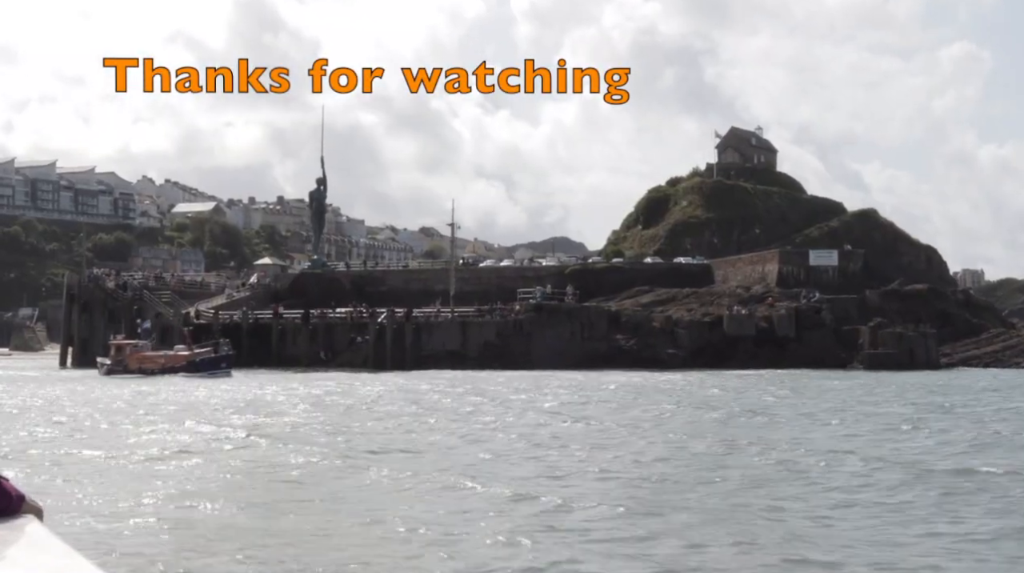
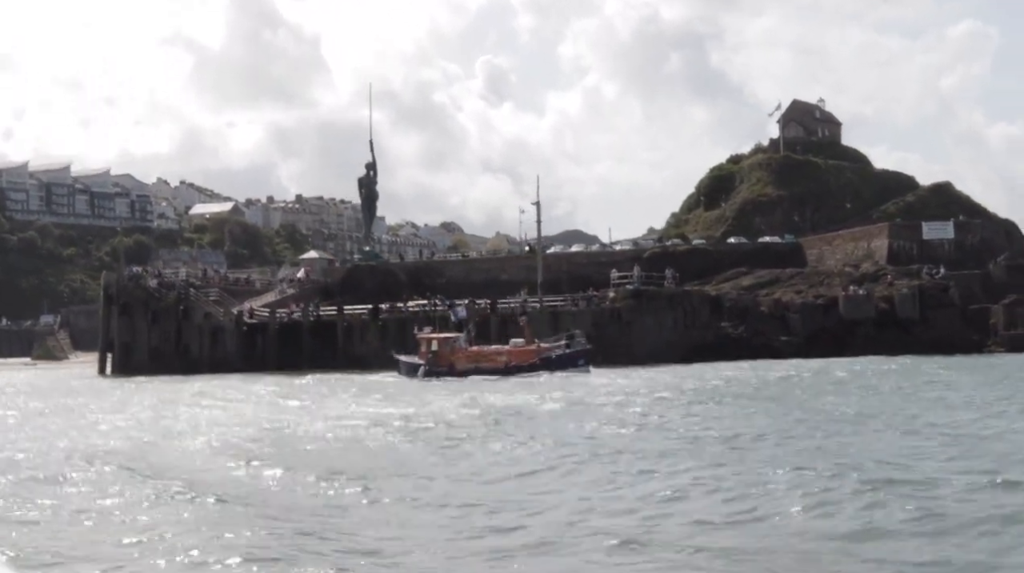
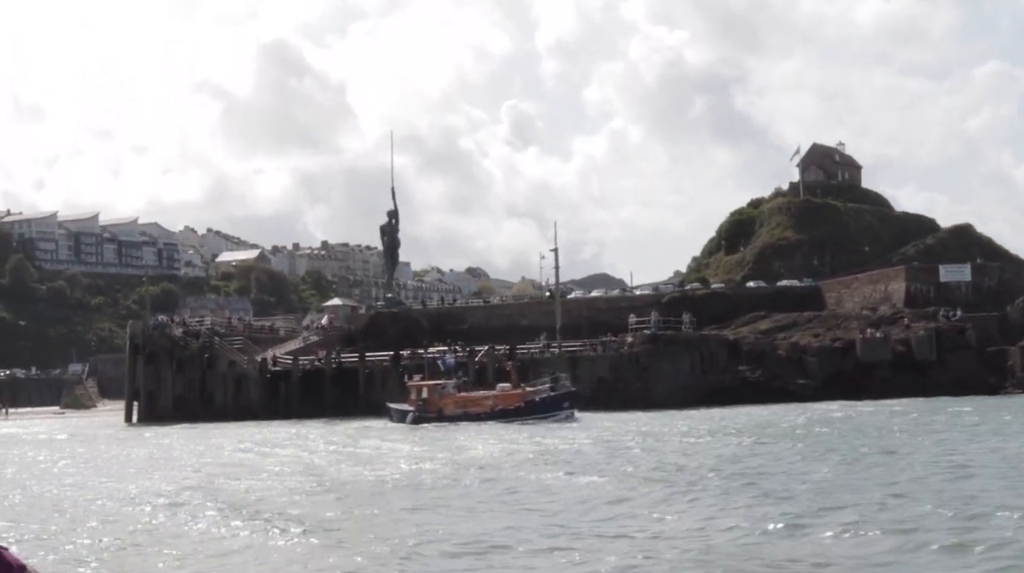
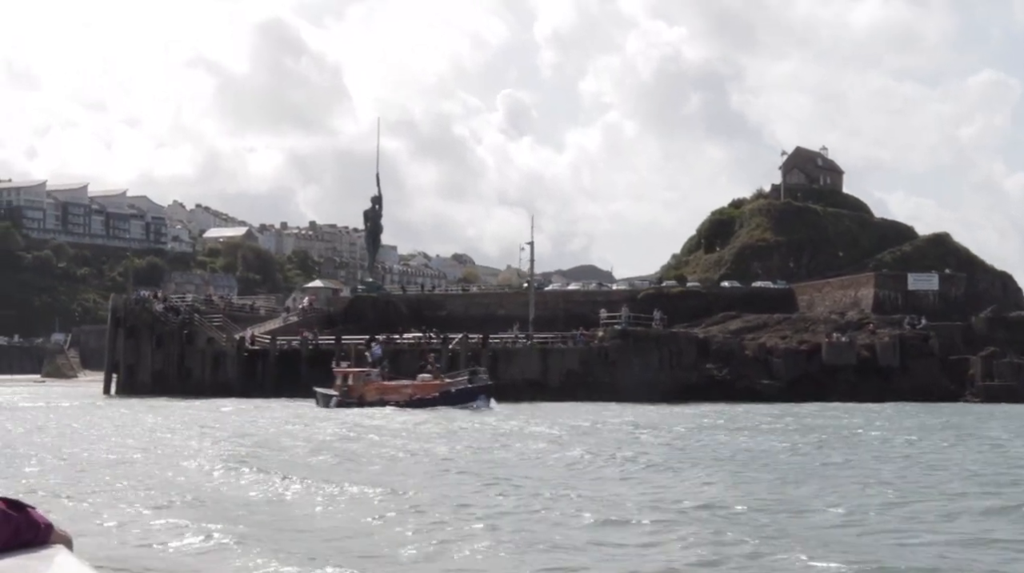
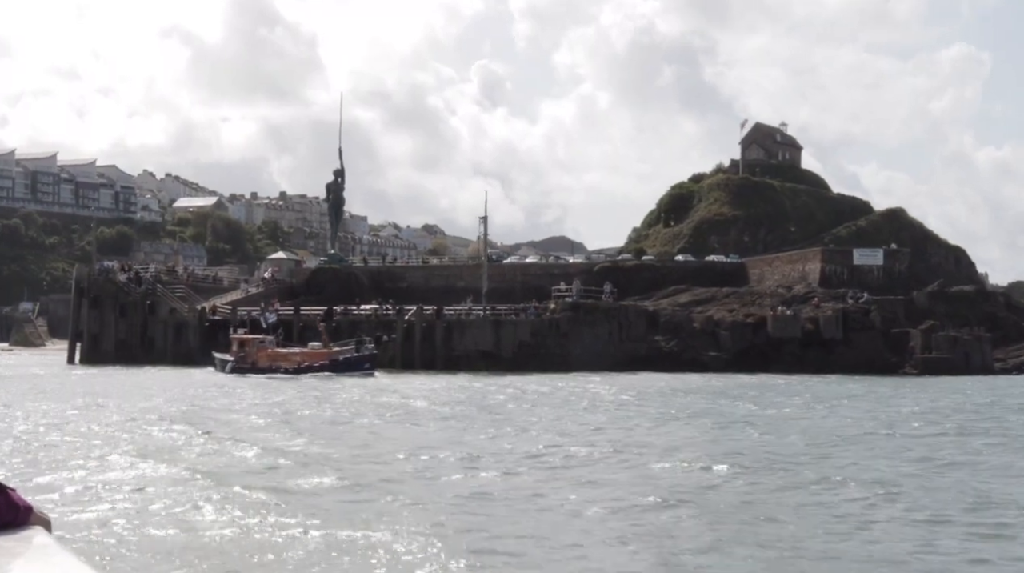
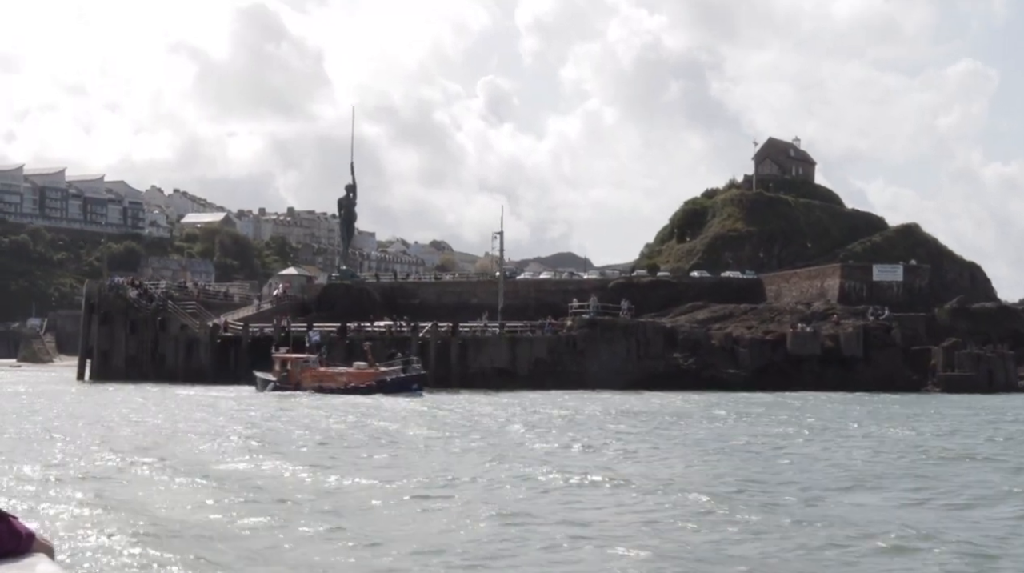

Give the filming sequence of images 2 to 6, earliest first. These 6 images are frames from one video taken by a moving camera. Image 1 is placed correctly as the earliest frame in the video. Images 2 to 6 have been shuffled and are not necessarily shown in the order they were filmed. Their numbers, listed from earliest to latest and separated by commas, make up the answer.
5, 6, 4, 3, 2
